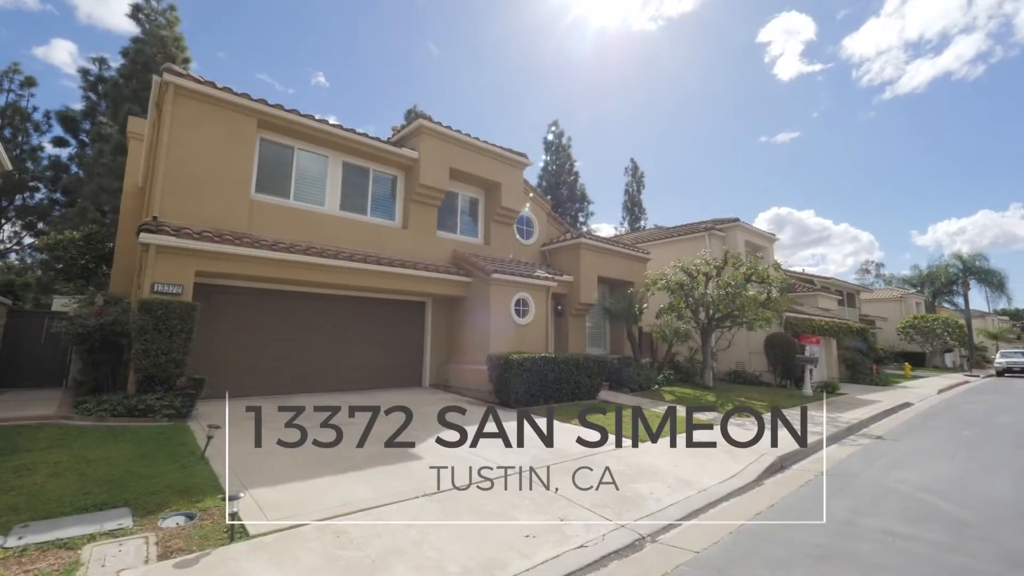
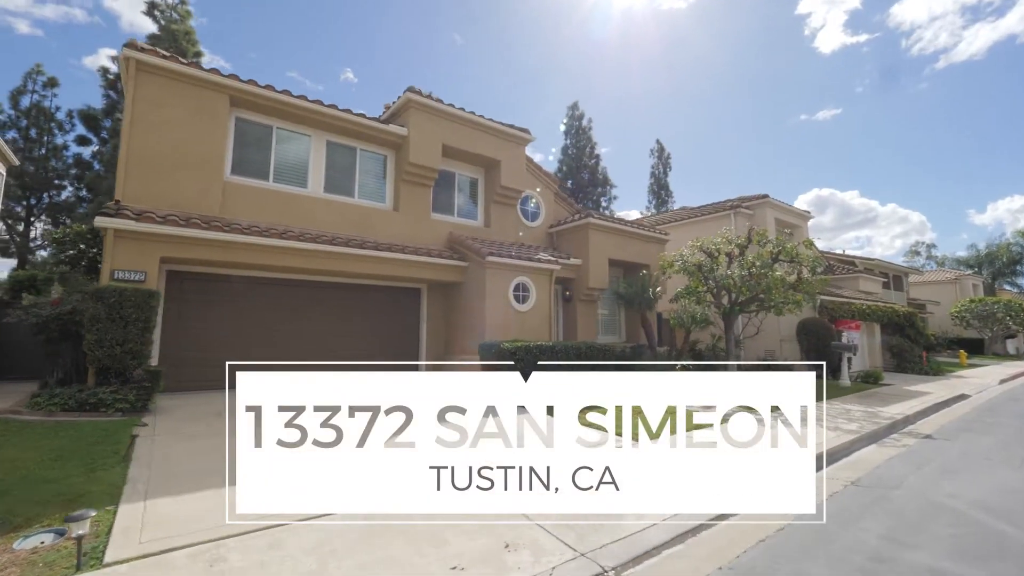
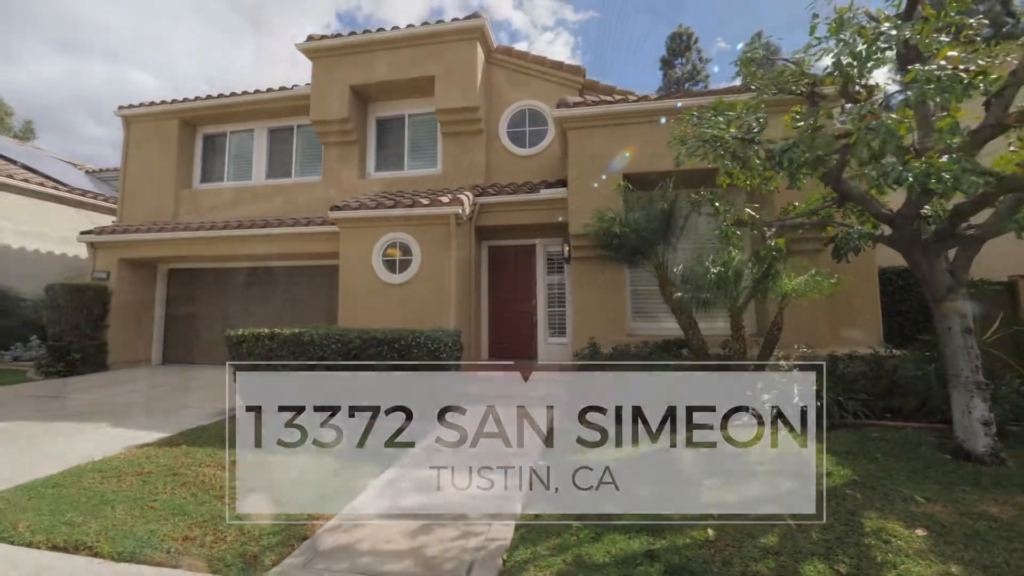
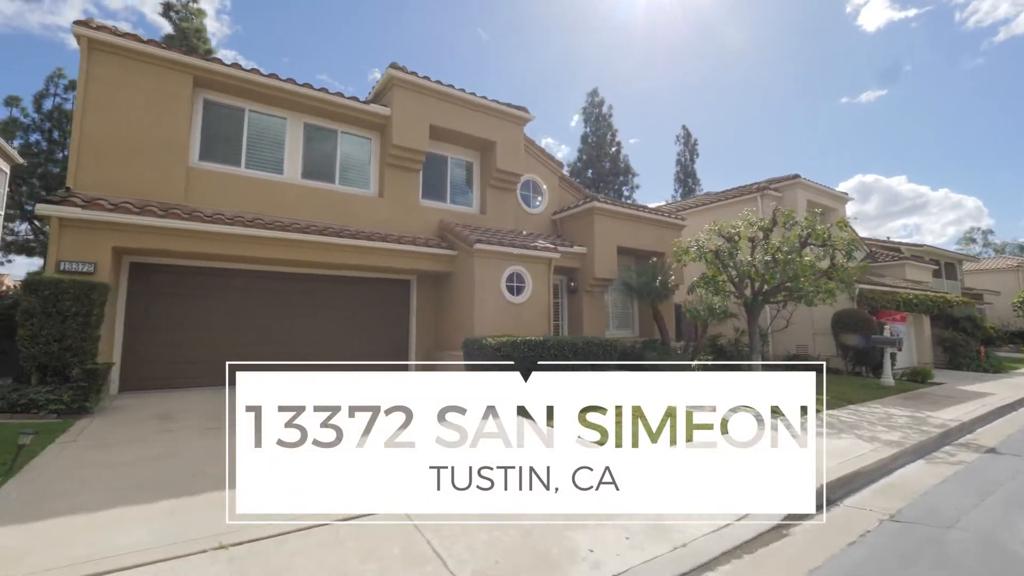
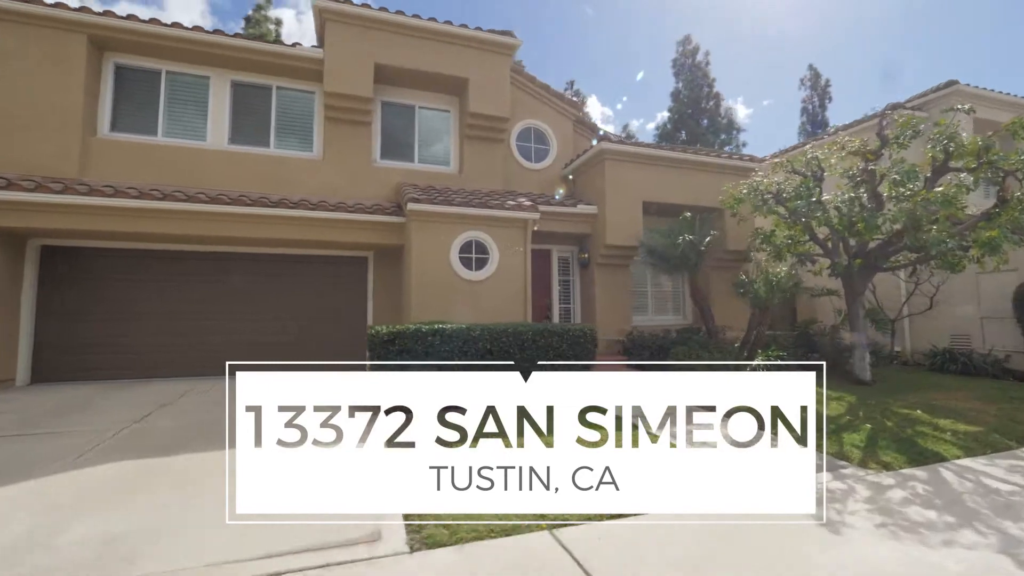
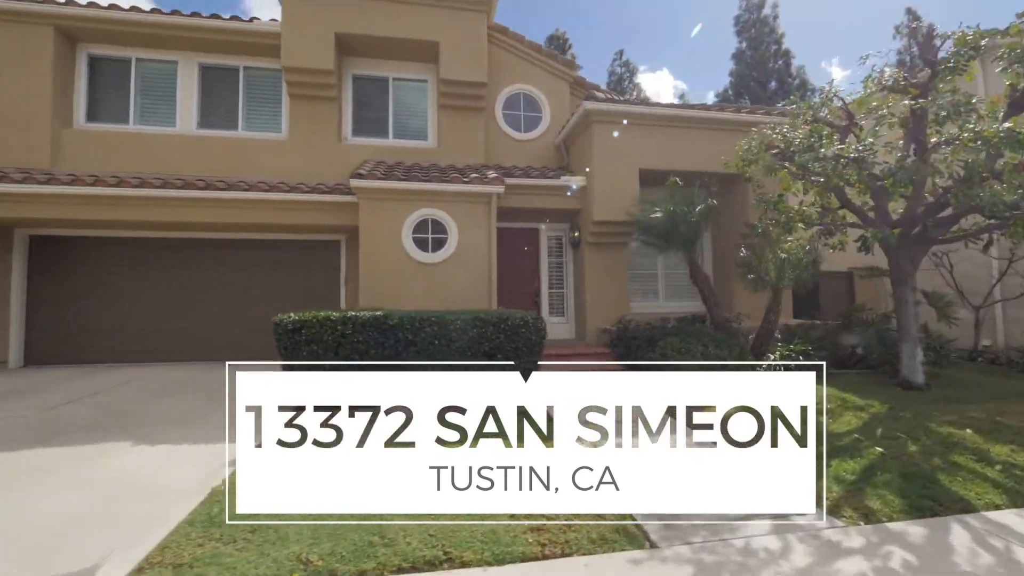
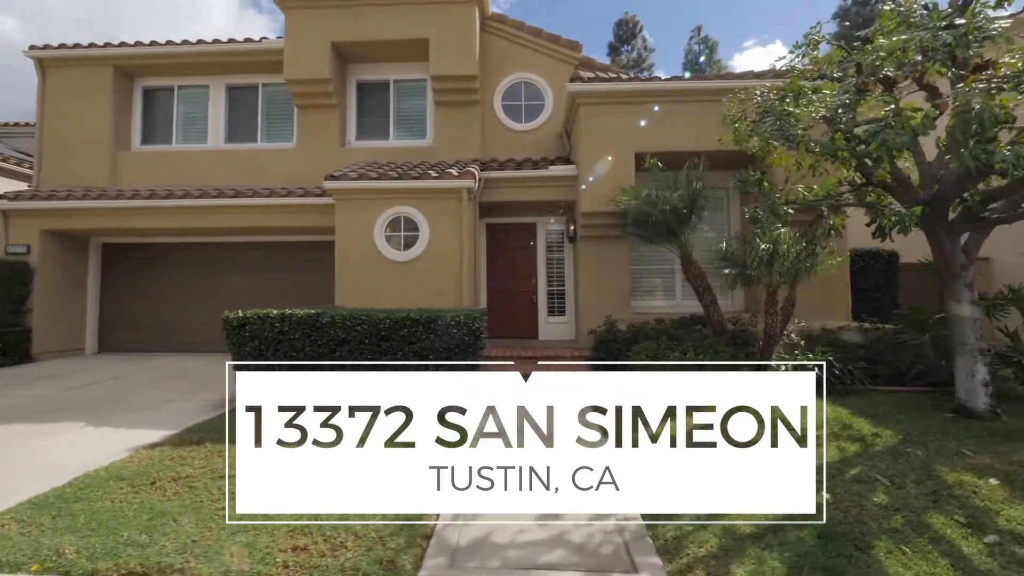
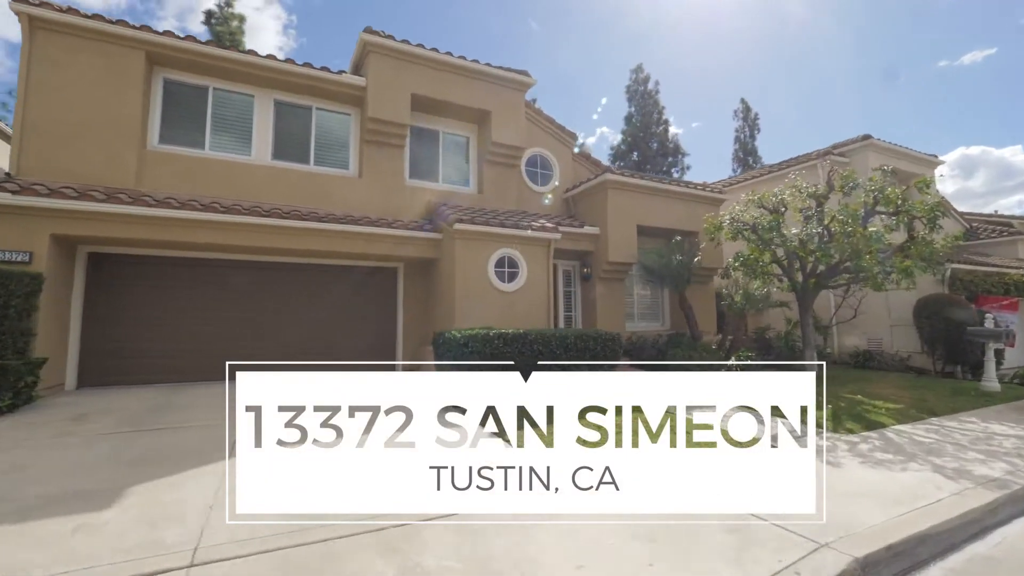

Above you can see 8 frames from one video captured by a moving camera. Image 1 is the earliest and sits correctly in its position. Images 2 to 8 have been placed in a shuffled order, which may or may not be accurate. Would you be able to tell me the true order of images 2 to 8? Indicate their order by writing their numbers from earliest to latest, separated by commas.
2, 4, 8, 5, 6, 7, 3
